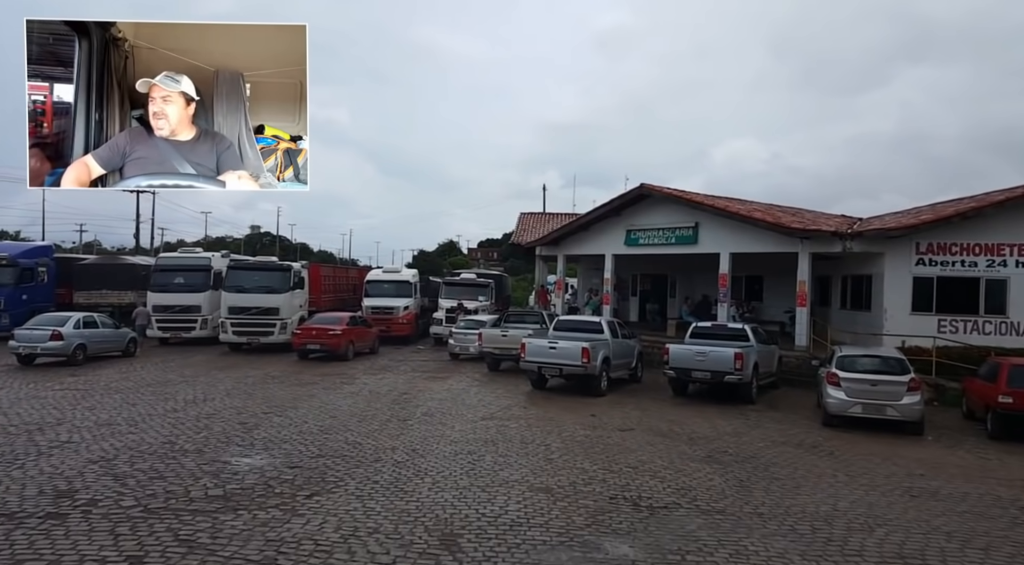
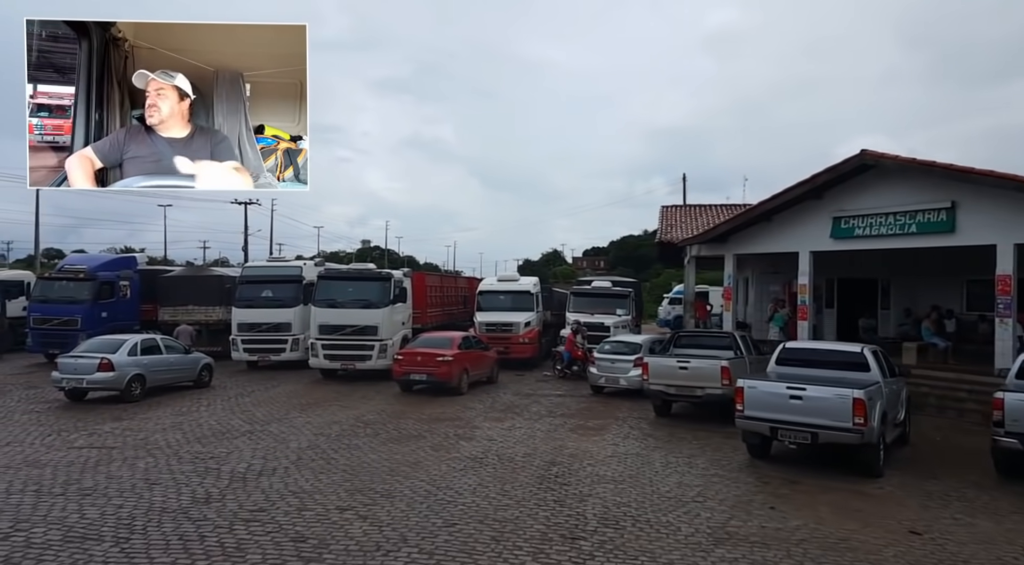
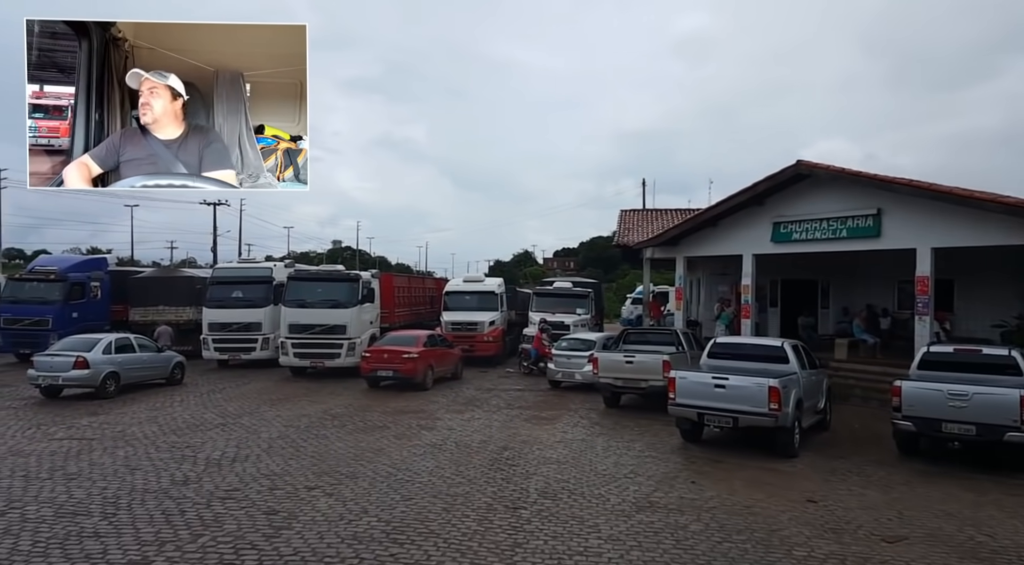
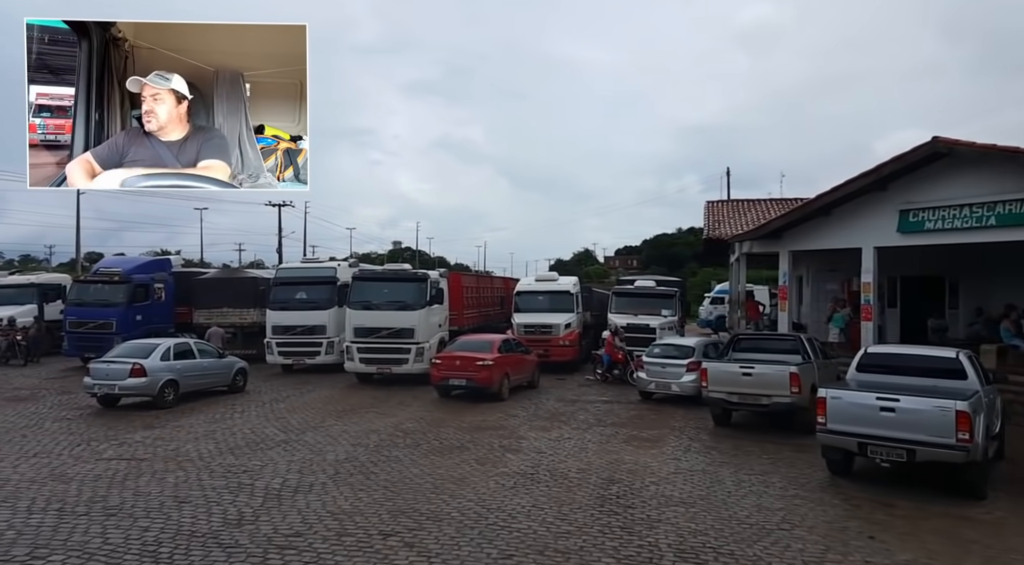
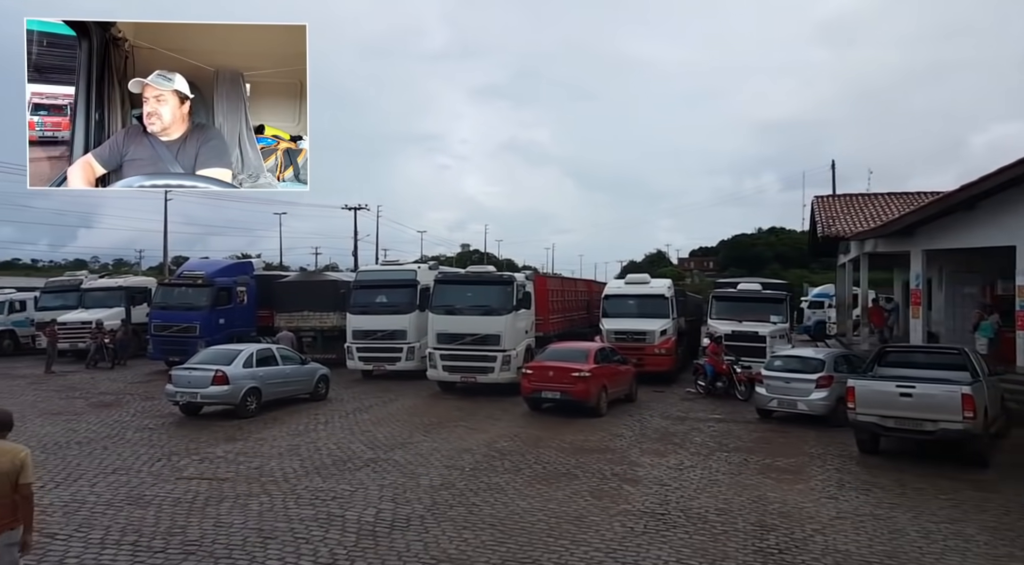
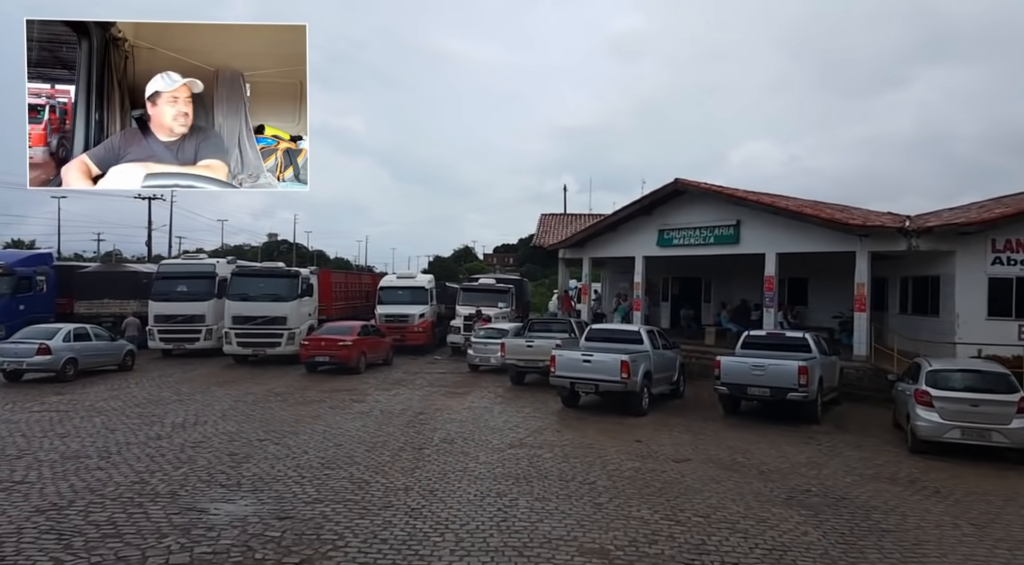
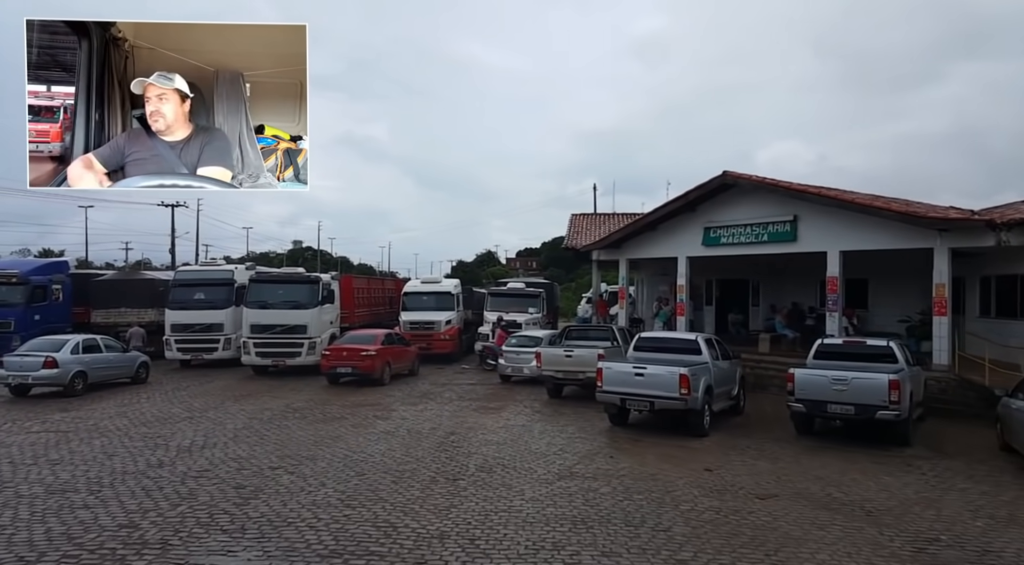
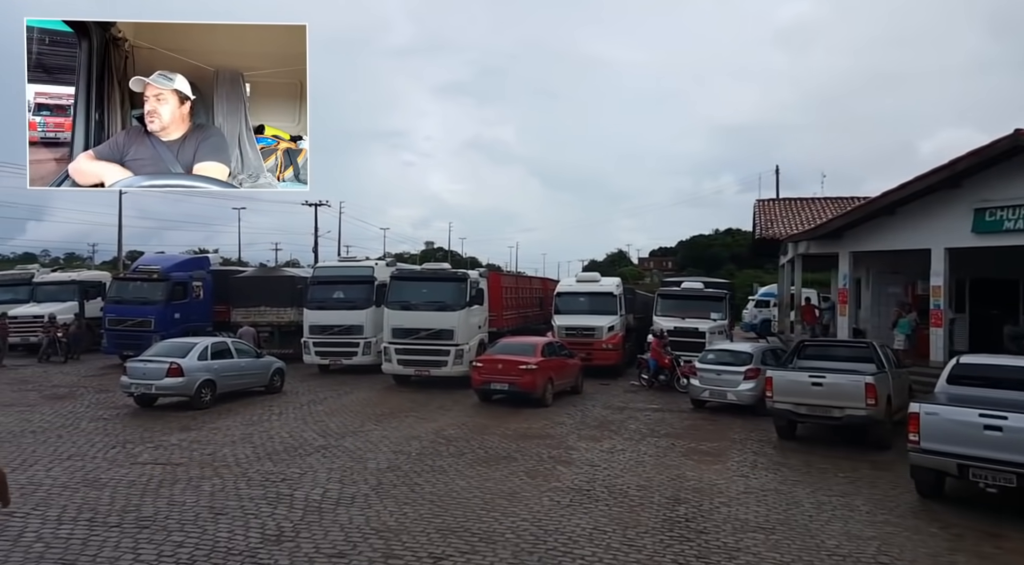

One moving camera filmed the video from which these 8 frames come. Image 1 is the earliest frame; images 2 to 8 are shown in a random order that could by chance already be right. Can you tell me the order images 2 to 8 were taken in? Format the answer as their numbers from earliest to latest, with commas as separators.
6, 7, 3, 2, 4, 8, 5
